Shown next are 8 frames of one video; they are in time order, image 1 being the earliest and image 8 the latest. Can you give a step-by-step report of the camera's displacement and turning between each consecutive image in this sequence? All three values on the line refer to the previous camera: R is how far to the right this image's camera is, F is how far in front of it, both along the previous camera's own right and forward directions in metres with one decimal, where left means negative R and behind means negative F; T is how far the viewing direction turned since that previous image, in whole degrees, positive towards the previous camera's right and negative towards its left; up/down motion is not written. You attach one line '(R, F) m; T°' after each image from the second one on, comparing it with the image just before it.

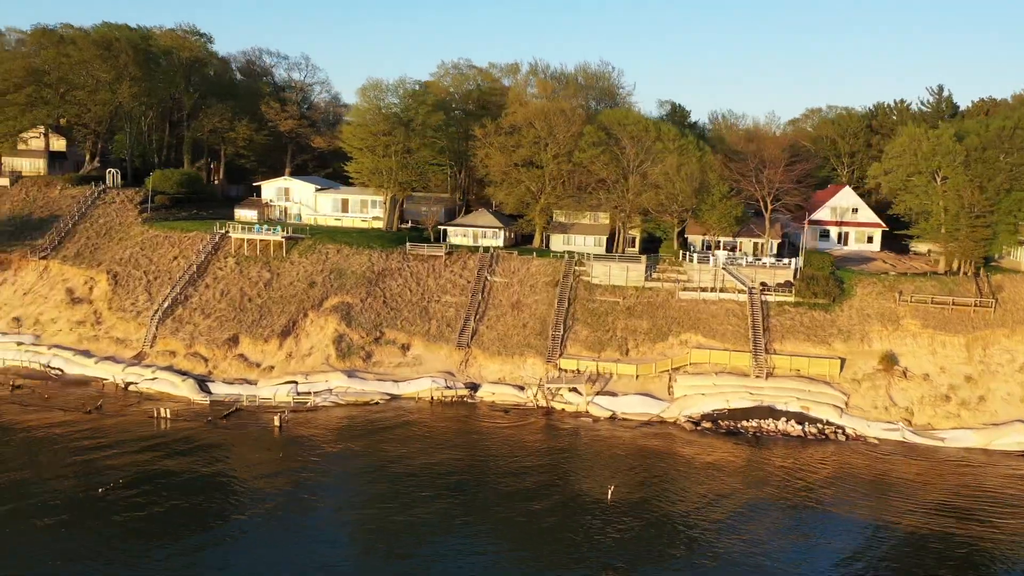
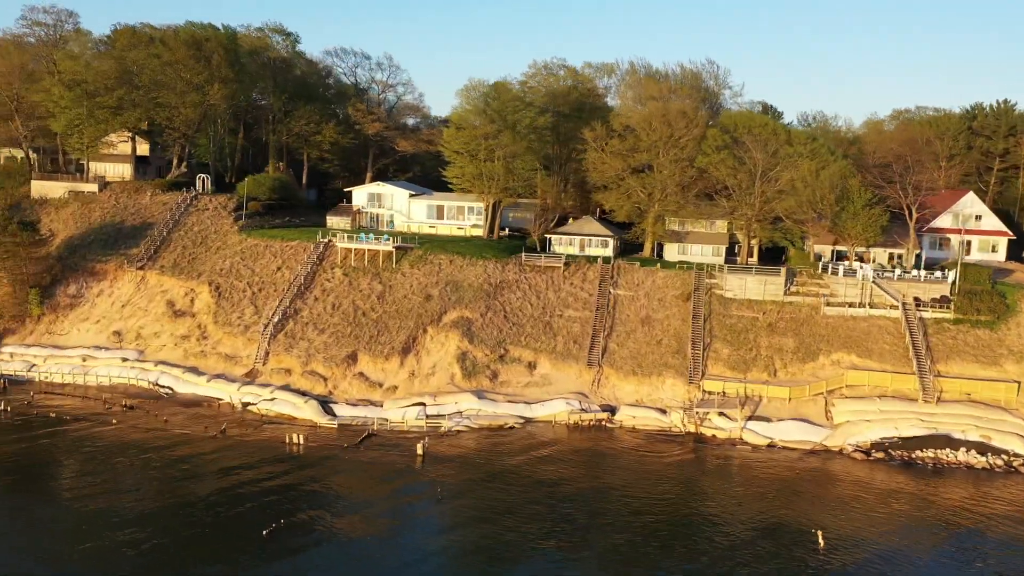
(-5.8, +2.7) m; -1°
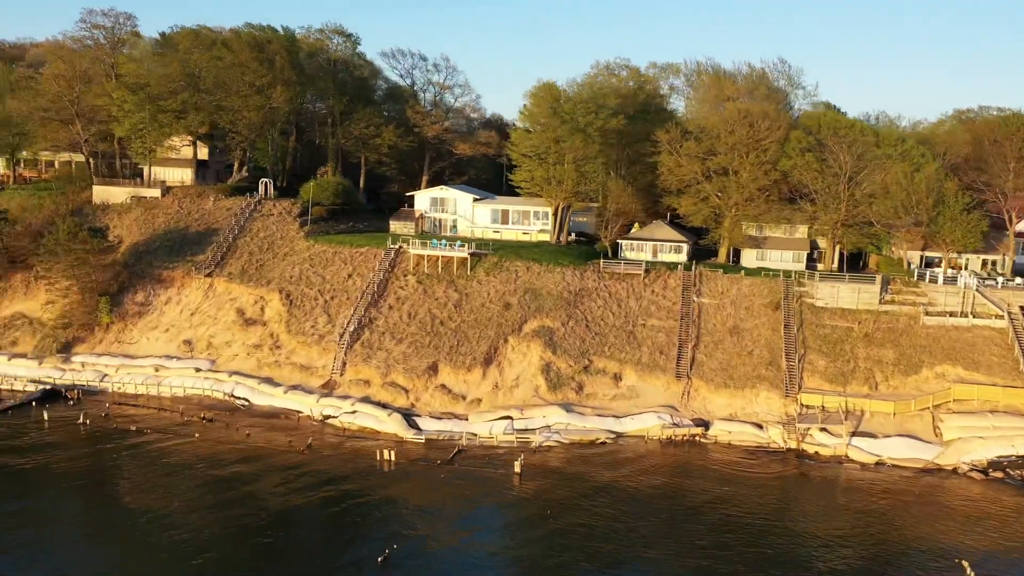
(-3.2, +1.4) m; -1°
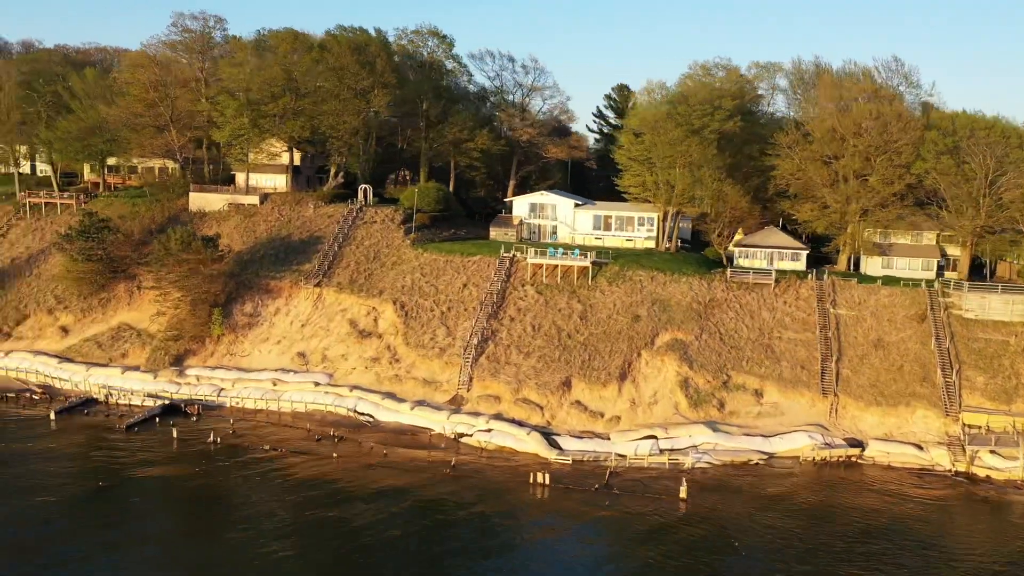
(-5.2, +1.6) m; -2°
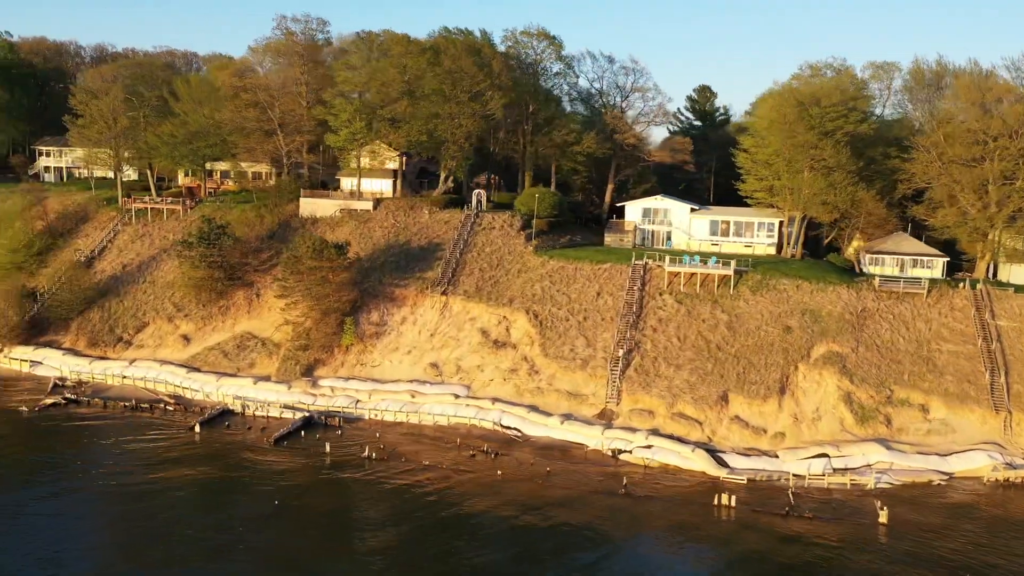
(-5.9, +1.2) m; -2°
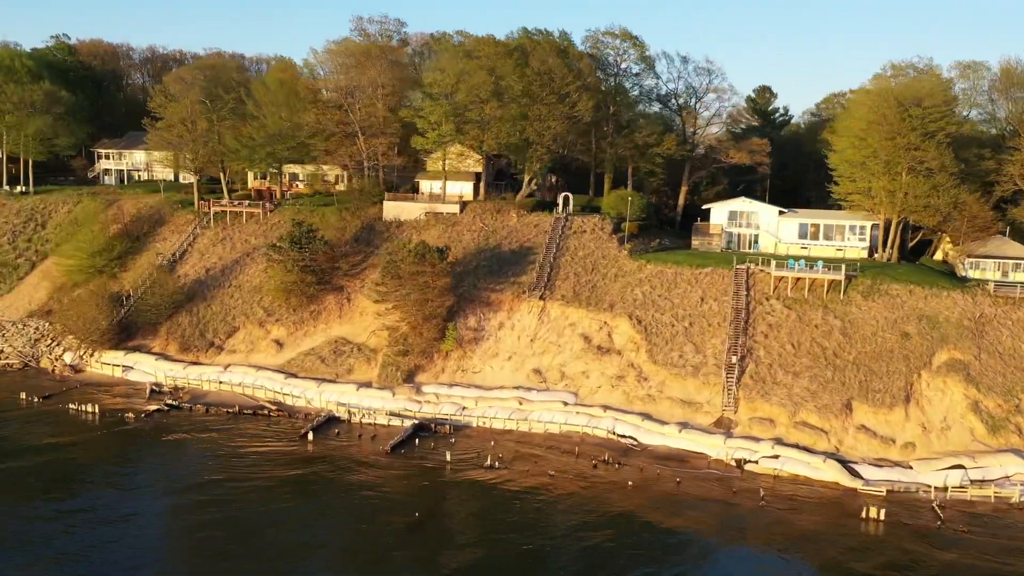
(-4.6, +0.7) m; -1°
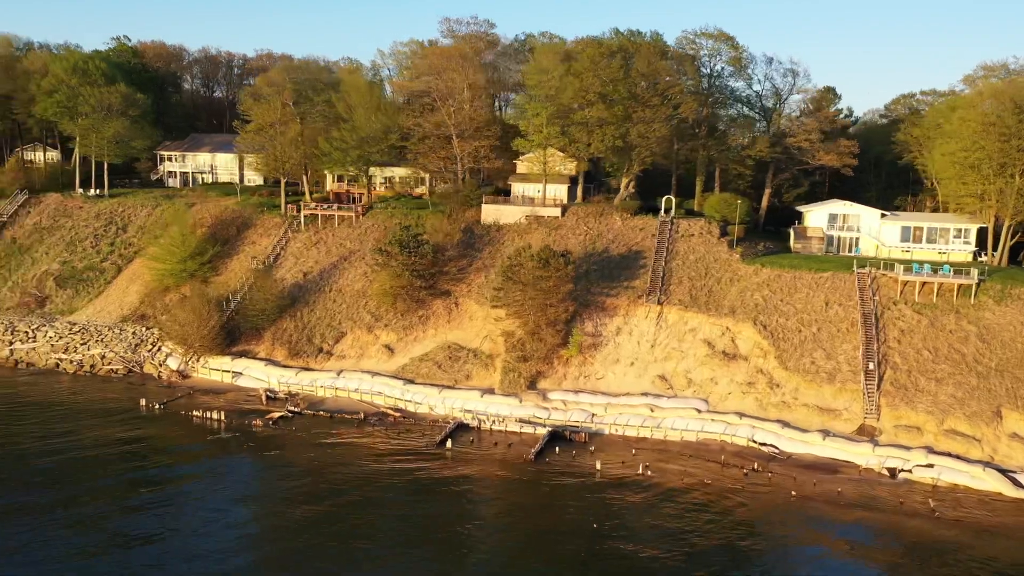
(-5.9, +0.5) m; 0°
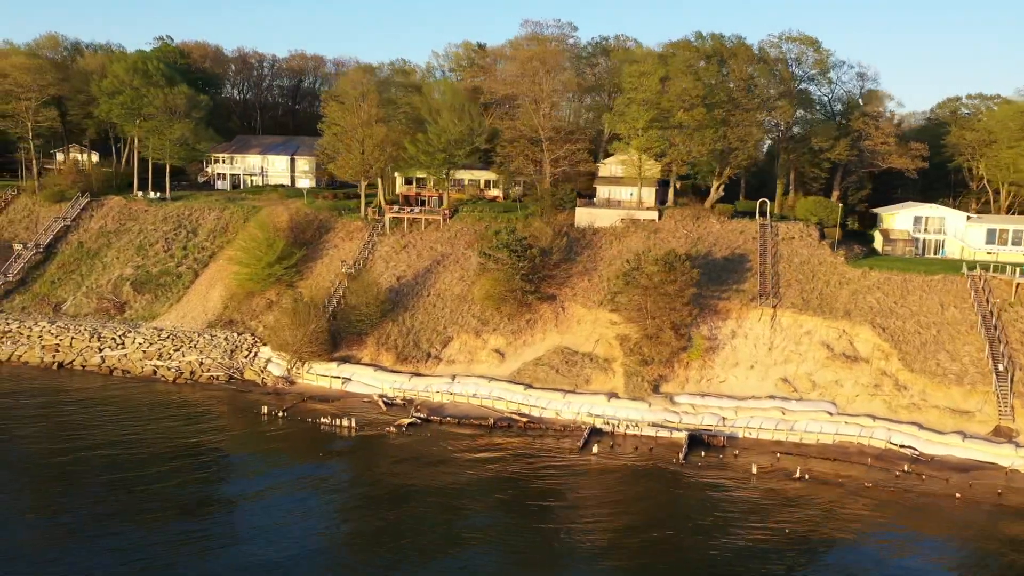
(-7.2, +0.2) m; +2°
